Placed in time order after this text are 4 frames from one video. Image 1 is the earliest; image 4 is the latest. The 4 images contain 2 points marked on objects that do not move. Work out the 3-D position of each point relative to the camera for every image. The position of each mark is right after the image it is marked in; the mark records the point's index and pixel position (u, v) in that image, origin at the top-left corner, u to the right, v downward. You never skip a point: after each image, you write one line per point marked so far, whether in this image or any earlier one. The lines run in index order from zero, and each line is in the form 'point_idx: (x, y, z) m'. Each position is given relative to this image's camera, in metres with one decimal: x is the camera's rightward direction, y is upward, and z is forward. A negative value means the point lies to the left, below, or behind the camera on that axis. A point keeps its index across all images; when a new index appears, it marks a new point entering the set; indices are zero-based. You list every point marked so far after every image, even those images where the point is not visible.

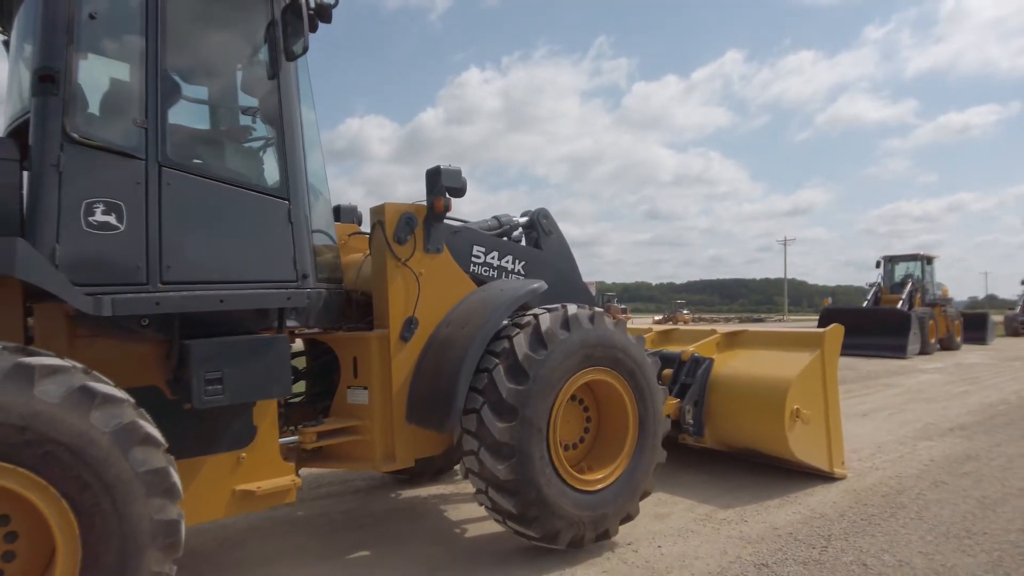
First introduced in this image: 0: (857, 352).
0: (+8.7, -1.6, +17.4) m
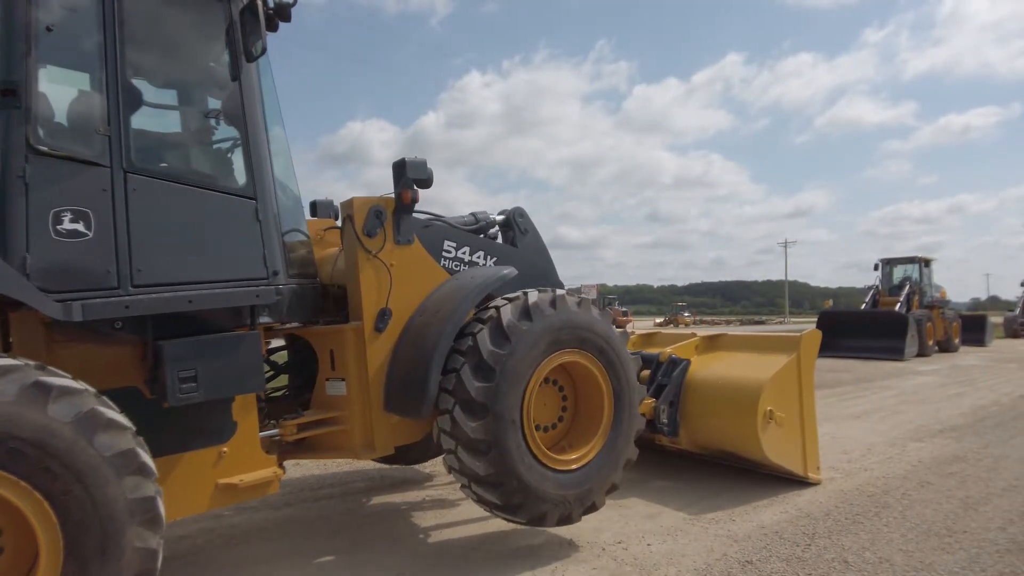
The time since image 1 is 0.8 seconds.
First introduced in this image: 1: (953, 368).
0: (+8.5, -1.7, +17.4) m
1: (+10.0, -1.8, +15.8) m
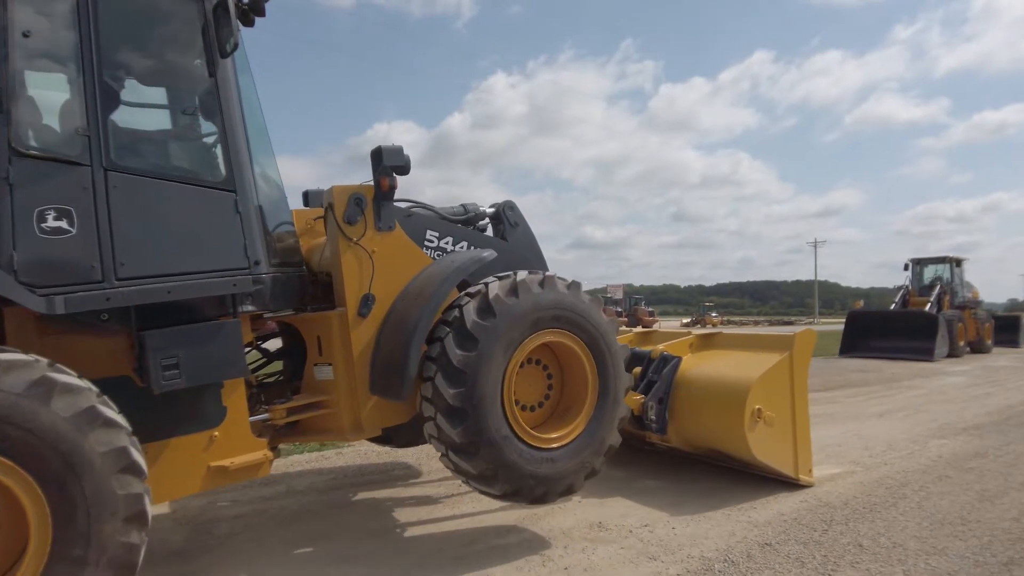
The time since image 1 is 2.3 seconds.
0: (+9.0, -1.7, +17.1) m
1: (+10.3, -1.8, +15.5) m
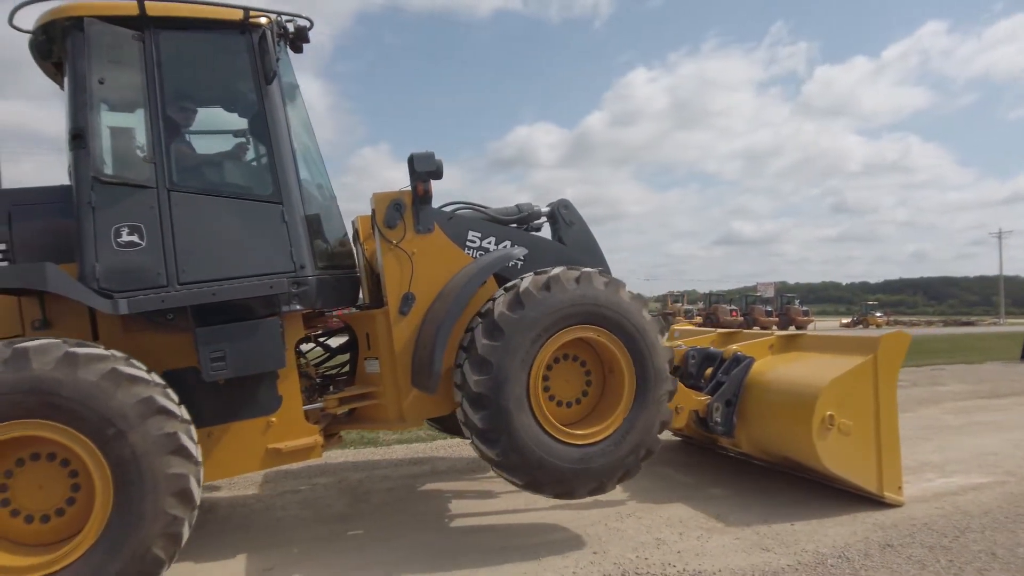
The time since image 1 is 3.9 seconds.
0: (+11.7, -1.6, +15.1) m
1: (+12.7, -1.7, +13.2) m
